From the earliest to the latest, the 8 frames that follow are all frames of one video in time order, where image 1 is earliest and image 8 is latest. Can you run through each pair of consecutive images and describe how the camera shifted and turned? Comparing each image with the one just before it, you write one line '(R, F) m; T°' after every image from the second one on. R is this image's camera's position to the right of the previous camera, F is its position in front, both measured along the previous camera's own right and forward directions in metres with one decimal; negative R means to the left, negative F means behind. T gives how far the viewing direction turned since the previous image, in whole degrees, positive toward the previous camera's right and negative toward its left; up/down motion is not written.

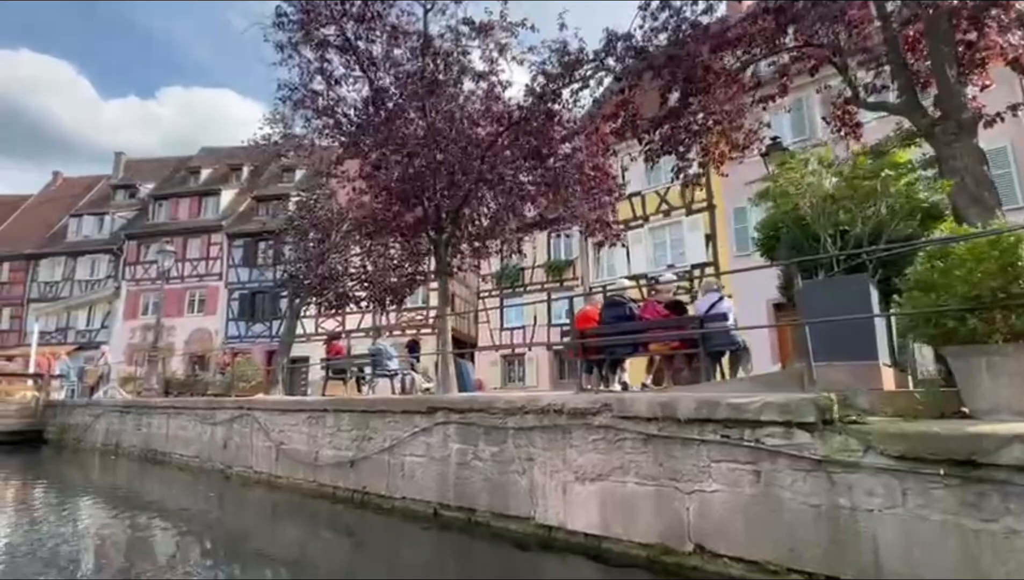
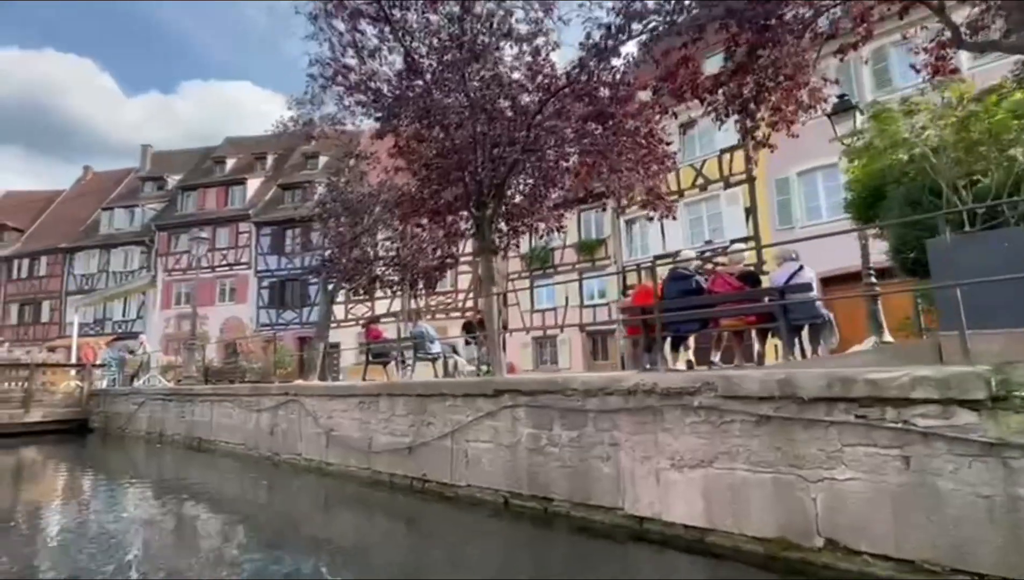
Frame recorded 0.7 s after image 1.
(-0.4, +0.4) m; -2°
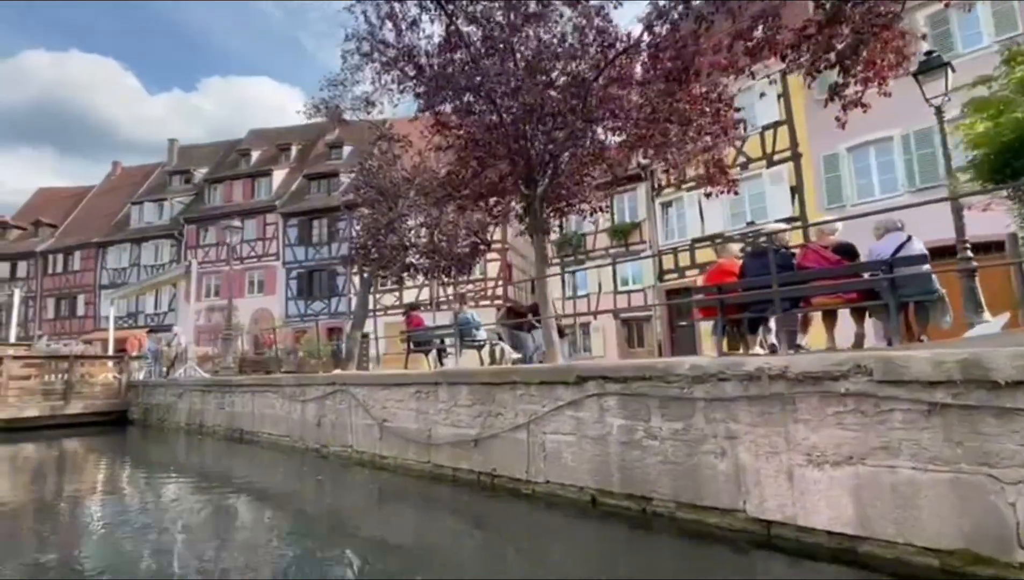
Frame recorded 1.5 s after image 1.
(-0.5, +0.4) m; -2°
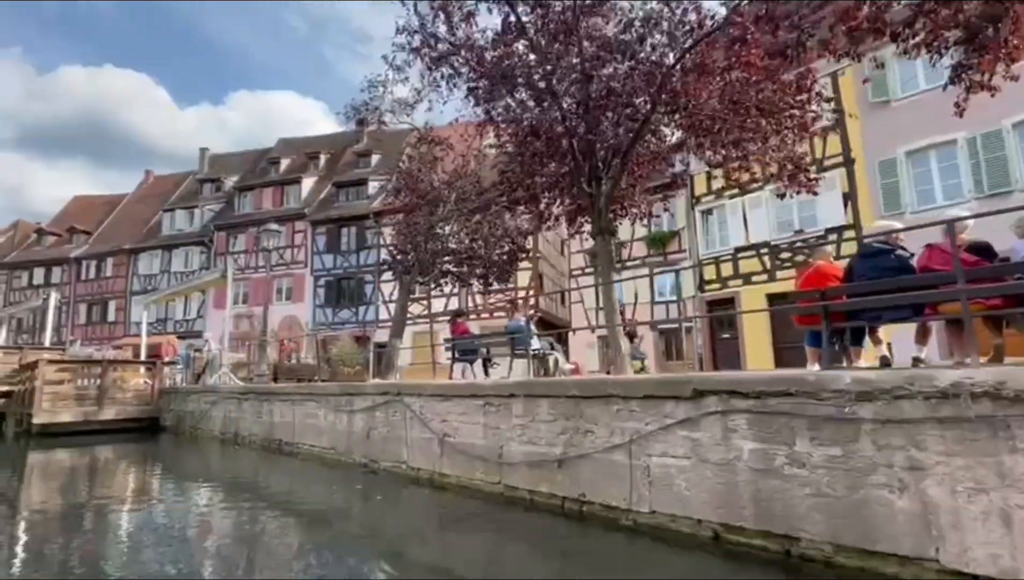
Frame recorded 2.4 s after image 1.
(-0.6, +0.5) m; -2°
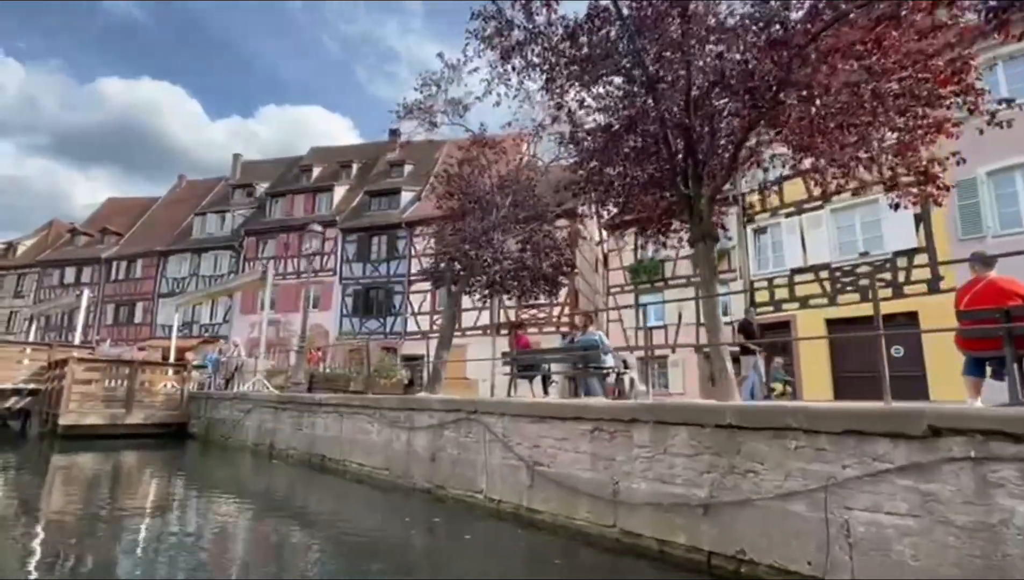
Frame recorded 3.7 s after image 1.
(-0.8, +0.8) m; -2°
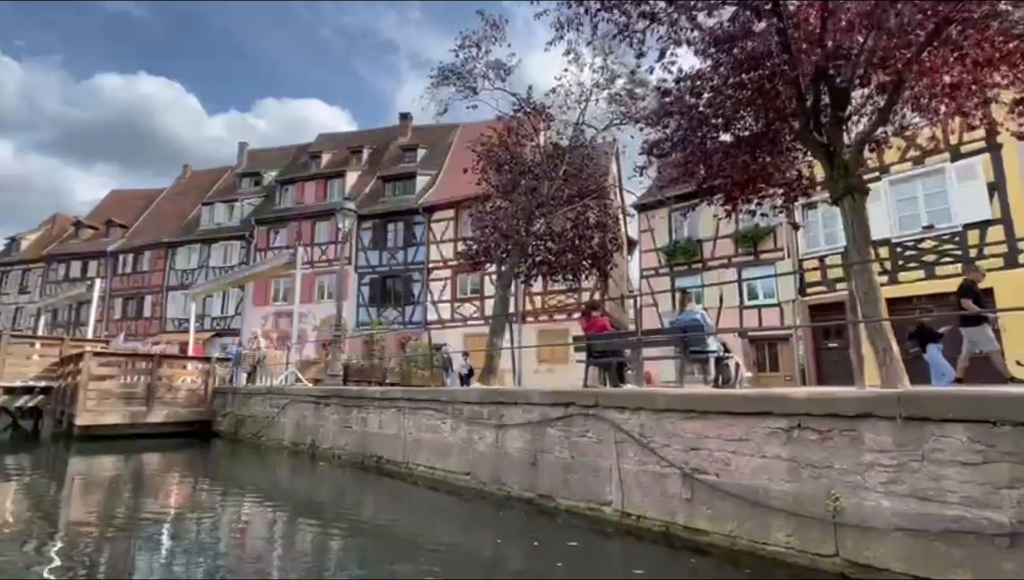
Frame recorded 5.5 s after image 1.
(-1.0, +1.0) m; 0°
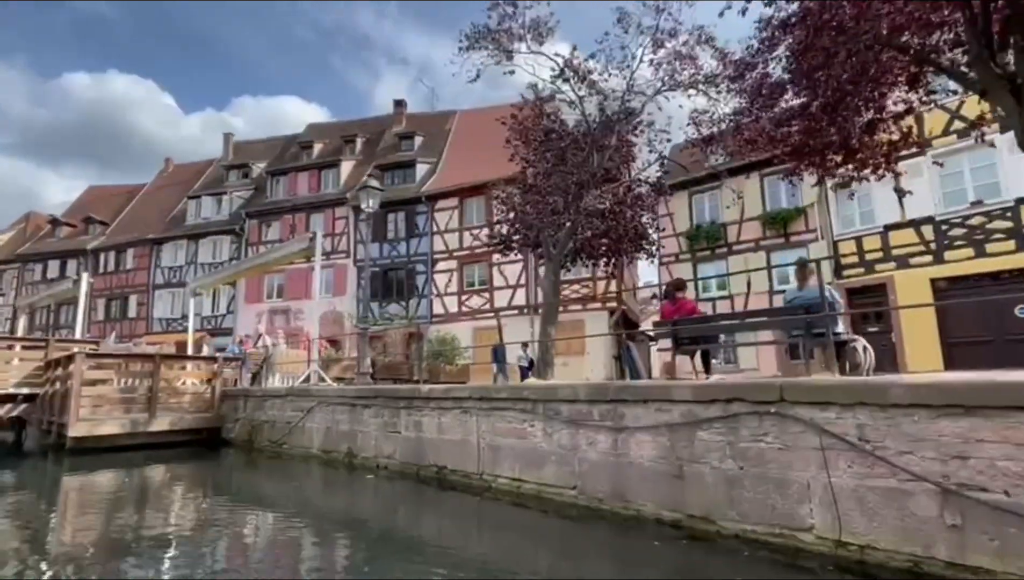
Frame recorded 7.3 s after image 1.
(-1.1, +1.1) m; +2°
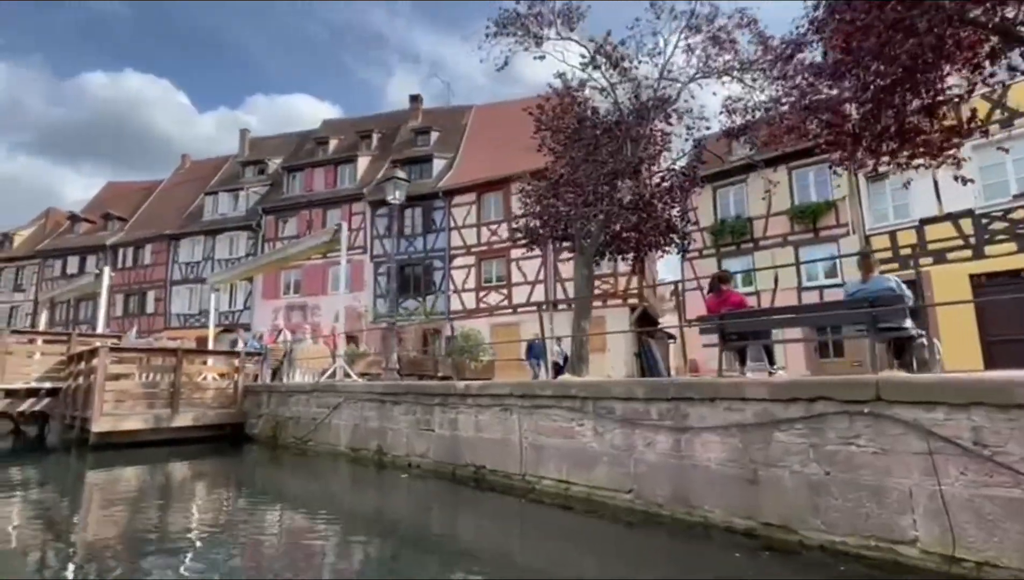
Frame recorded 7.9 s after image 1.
(-0.3, +0.3) m; -1°
